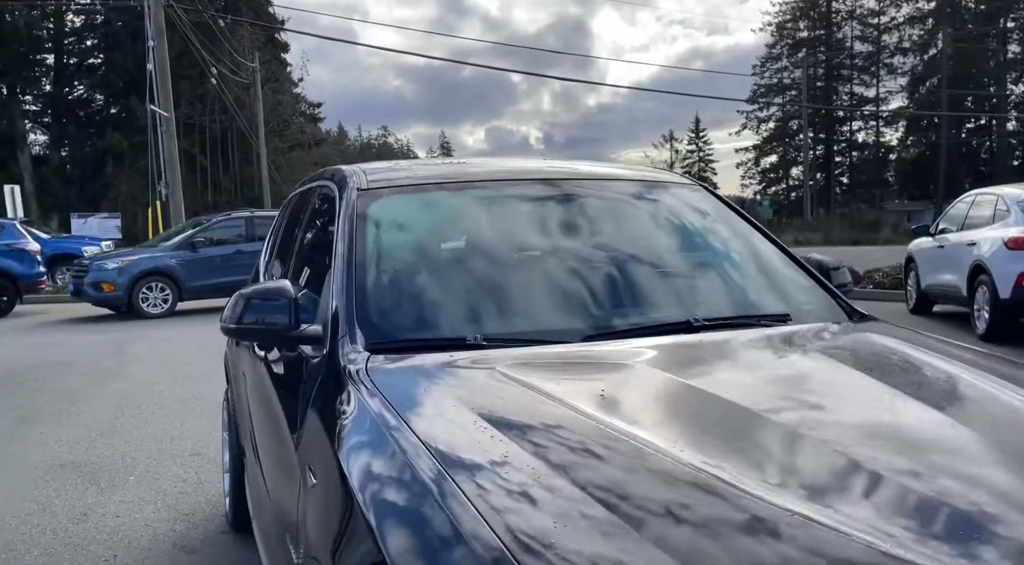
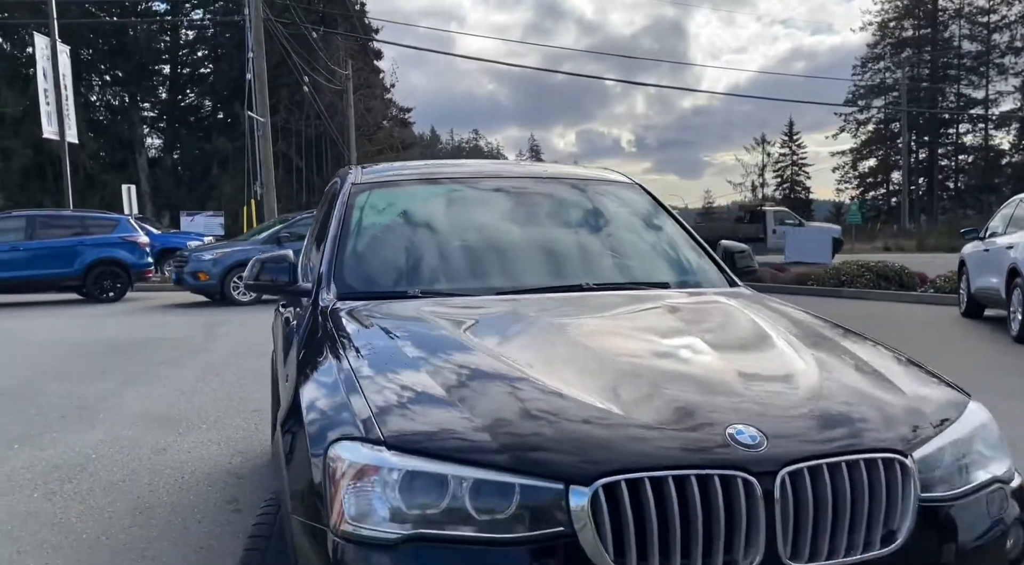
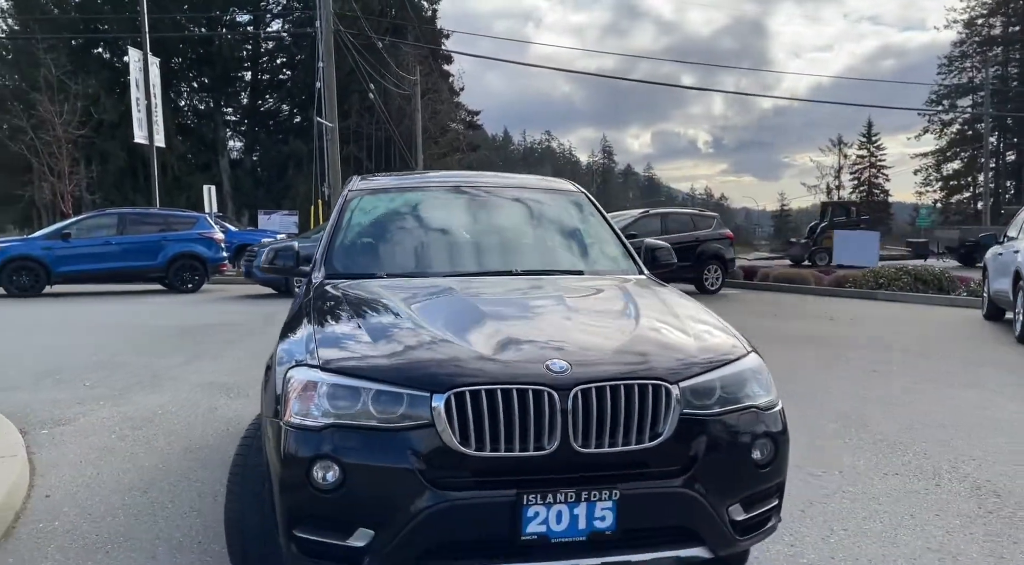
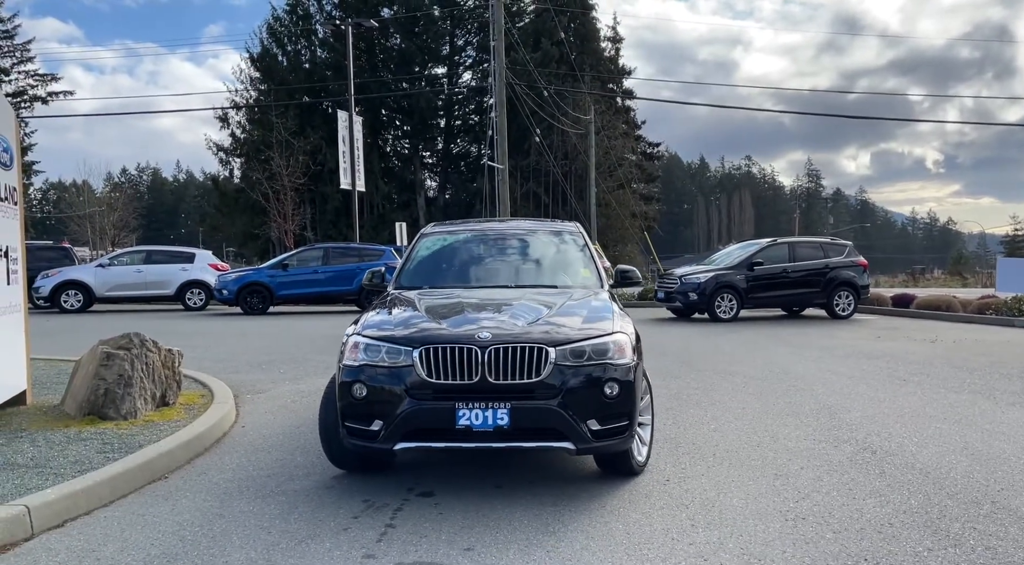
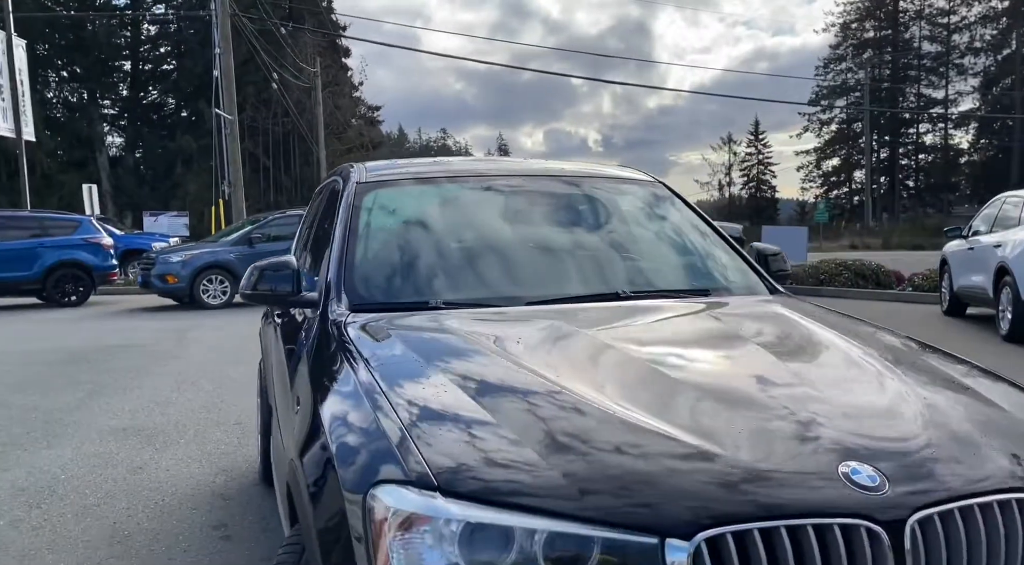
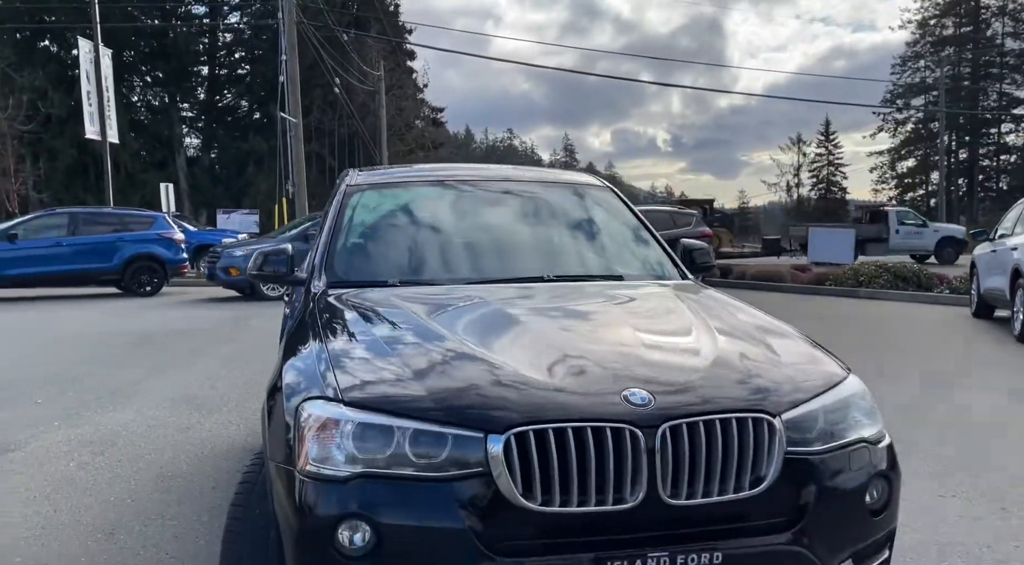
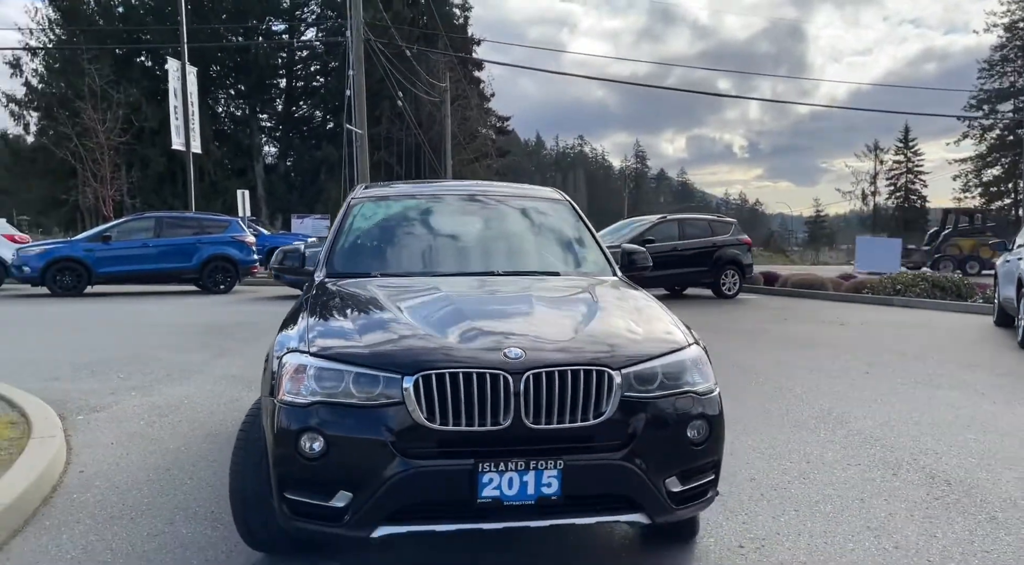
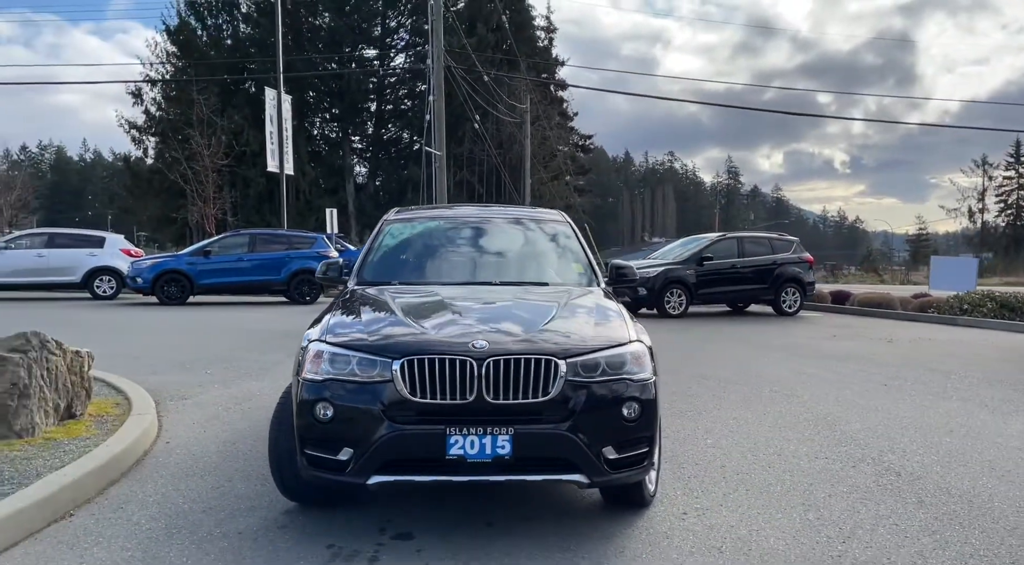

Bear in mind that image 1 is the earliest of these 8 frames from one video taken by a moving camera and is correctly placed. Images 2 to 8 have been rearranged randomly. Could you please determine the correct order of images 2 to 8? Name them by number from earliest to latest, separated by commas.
5, 2, 6, 3, 7, 8, 4
